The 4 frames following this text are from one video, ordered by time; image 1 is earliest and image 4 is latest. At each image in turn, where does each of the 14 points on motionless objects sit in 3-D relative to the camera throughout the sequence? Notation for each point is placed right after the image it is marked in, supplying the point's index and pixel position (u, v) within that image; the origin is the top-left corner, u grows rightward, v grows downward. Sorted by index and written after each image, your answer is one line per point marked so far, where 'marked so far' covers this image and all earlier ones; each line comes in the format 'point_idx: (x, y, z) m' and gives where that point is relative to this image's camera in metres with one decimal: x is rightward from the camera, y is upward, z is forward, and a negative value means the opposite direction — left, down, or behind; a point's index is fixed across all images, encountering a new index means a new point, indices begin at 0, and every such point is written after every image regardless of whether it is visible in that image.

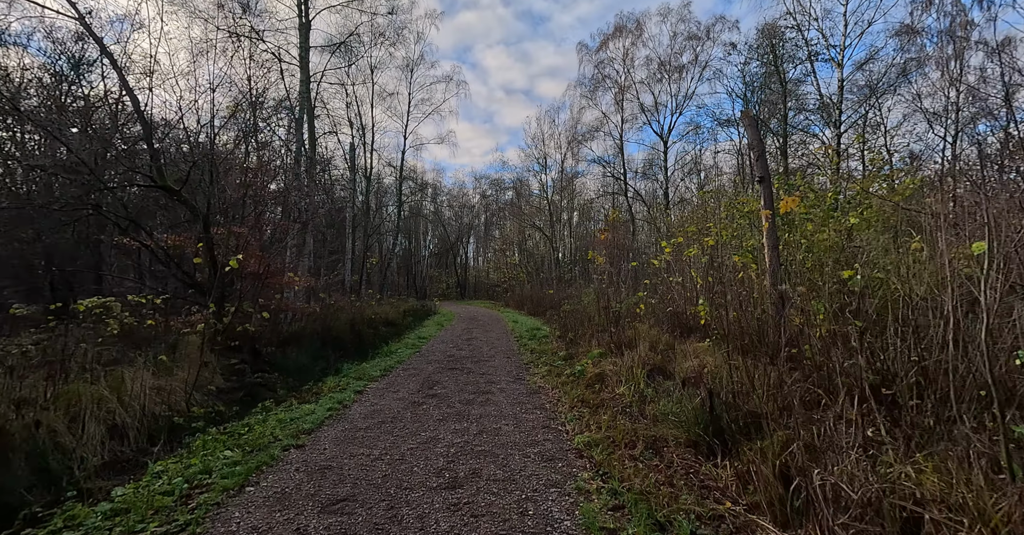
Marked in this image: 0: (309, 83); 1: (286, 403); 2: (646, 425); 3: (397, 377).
0: (-6.5, +5.9, +14.1) m
1: (-2.5, -1.5, +4.8) m
2: (+1.2, -1.5, +4.1) m
3: (-1.7, -1.6, +6.5) m
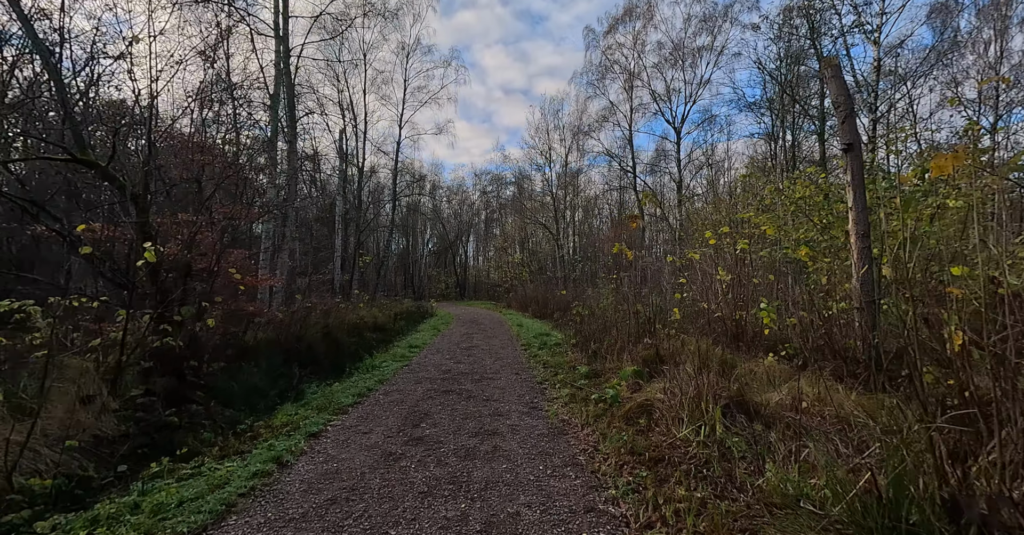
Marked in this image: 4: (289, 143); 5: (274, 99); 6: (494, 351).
0: (-6.4, +5.9, +12.6) m
1: (-2.3, -1.4, +3.3) m
2: (+1.4, -1.4, +2.5) m
3: (-1.5, -1.6, +4.9) m
4: (-6.6, +3.7, +13.2) m
5: (-6.2, +4.4, +11.6) m
6: (-0.4, -1.8, +9.4) m
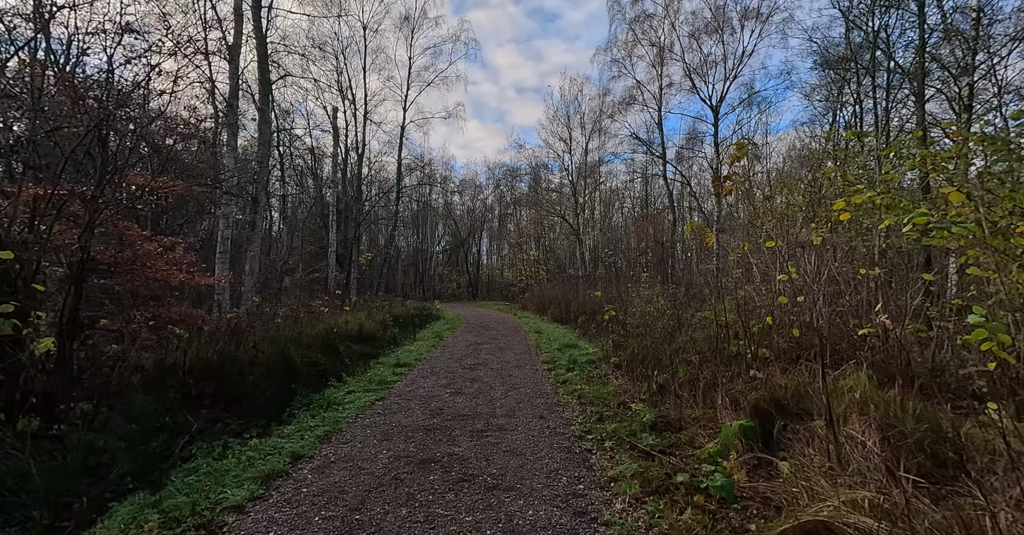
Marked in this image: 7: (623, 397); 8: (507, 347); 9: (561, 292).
0: (-5.9, +6.0, +10.4) m
1: (-2.2, -1.3, +1.0) m
2: (+1.5, -1.3, +0.1) m
3: (-1.4, -1.4, +2.6) m
4: (-6.2, +3.8, +11.0) m
5: (-5.8, +4.5, +9.4) m
6: (-0.1, -1.7, +7.1) m
7: (+1.3, -1.6, +5.3) m
8: (-0.1, -1.8, +10.0) m
9: (+2.0, -1.0, +17.9) m
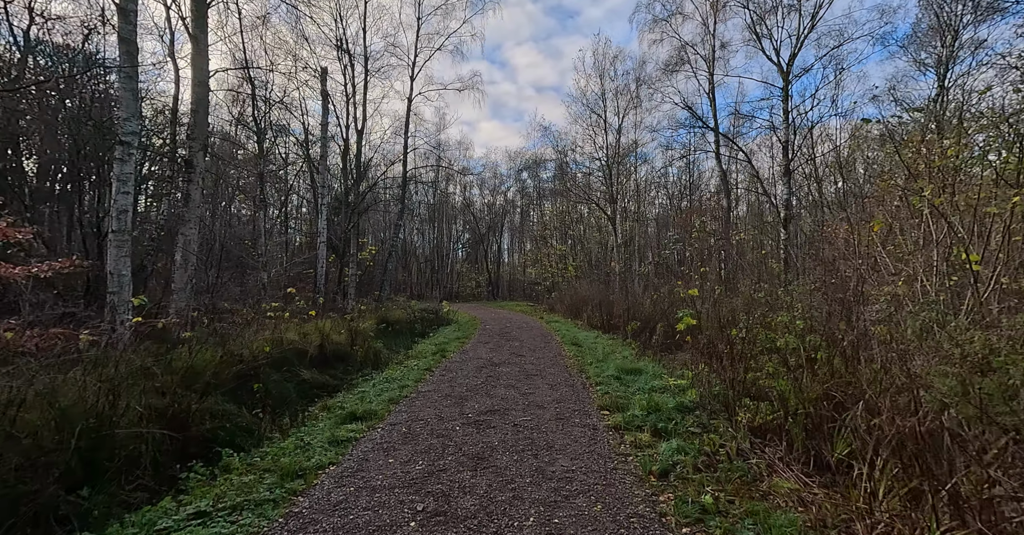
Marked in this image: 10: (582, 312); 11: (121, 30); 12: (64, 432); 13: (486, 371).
0: (-5.5, +6.2, +7.4) m
1: (-2.2, -1.1, -2.2) m
2: (+1.5, -1.1, -3.2) m
3: (-1.2, -1.3, -0.6) m
4: (-5.7, +4.0, +8.0) m
5: (-5.4, +4.7, +6.4) m
6: (+0.3, -1.5, +3.8) m
7: (+1.6, -1.3, +2.0) m
8: (+0.4, -1.6, +6.7) m
9: (+2.8, -0.7, +14.6) m
10: (+2.4, -1.5, +15.3) m
11: (-5.4, +3.3, +6.2) m
12: (-2.8, -1.0, +2.8) m
13: (-0.4, -1.6, +6.8) m
